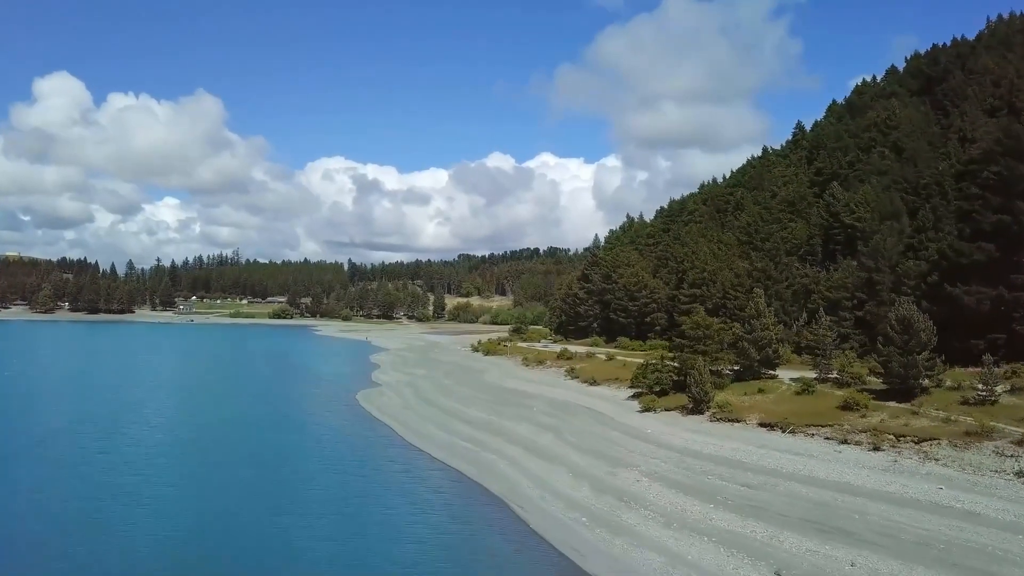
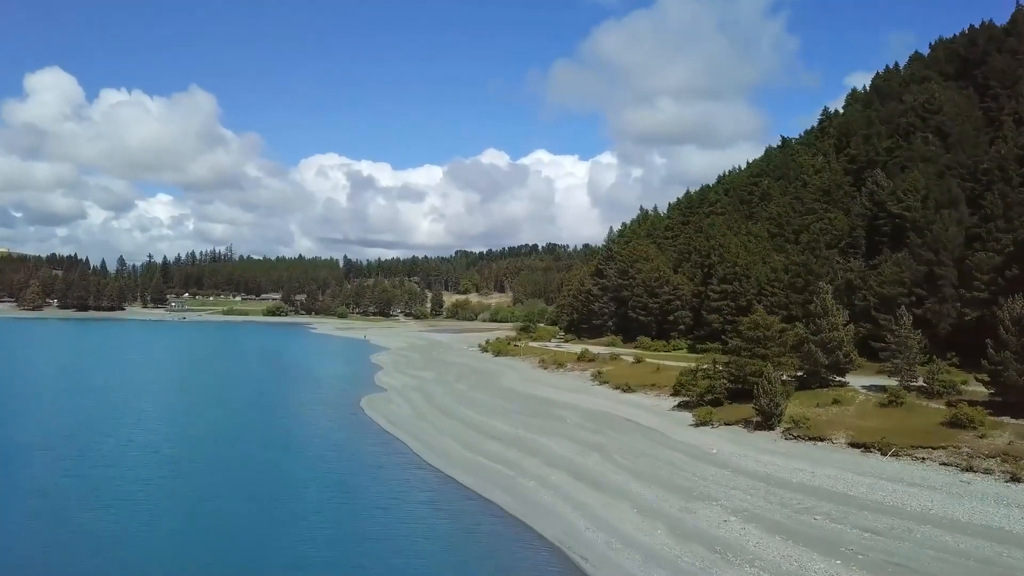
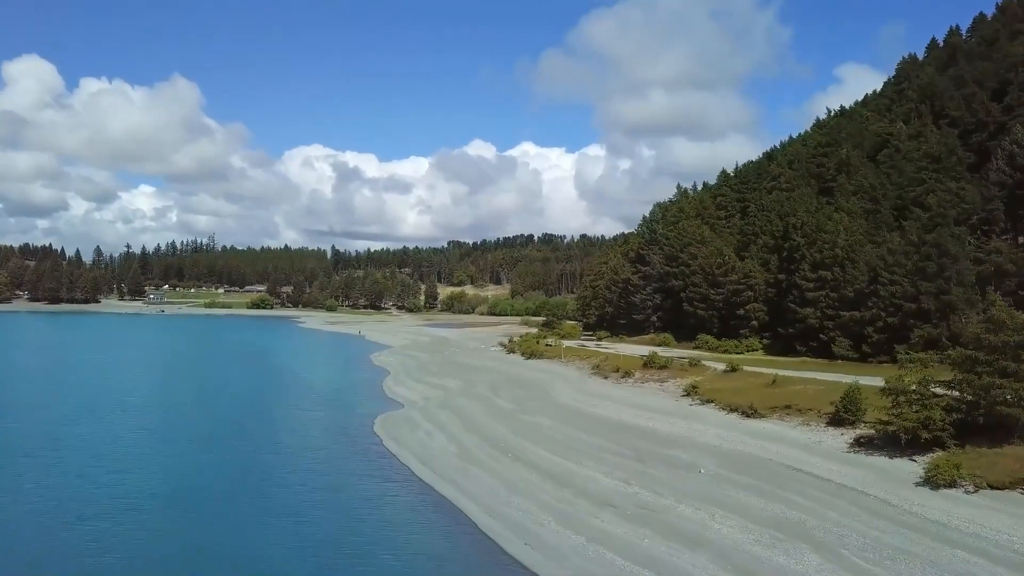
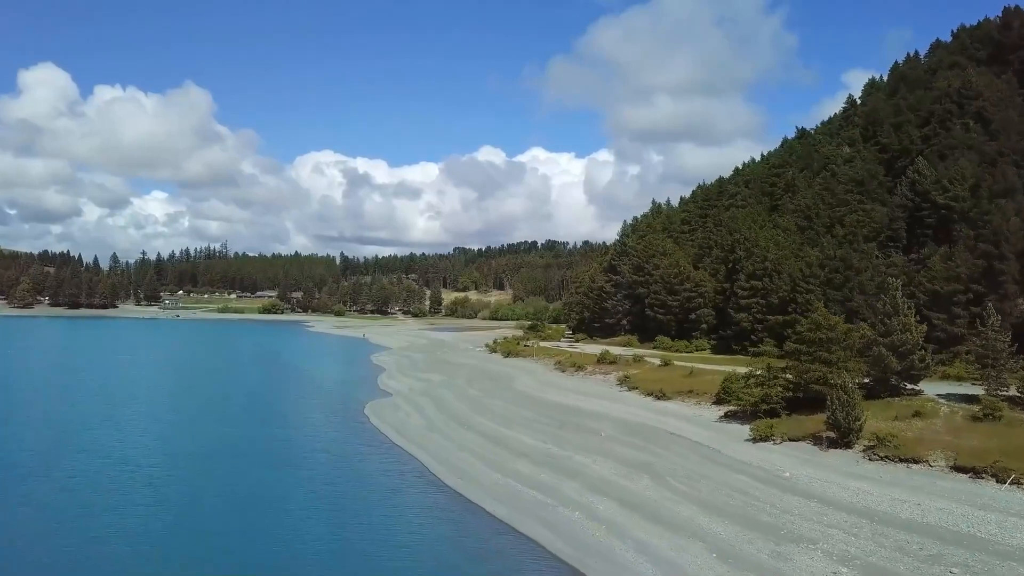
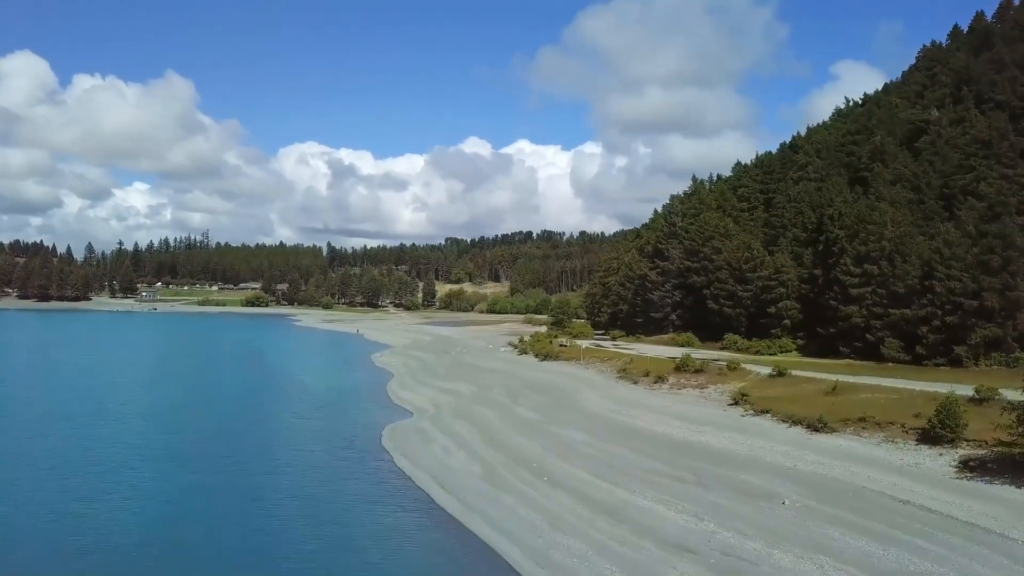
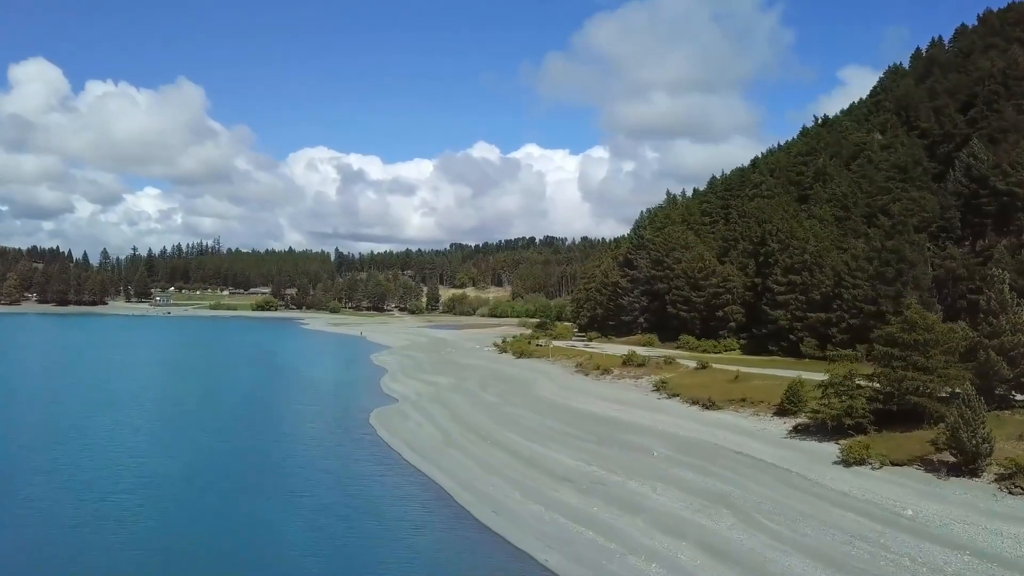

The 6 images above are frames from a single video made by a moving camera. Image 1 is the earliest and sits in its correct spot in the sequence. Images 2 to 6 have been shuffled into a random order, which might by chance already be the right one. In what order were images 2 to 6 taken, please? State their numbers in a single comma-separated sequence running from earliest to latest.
2, 4, 6, 3, 5
